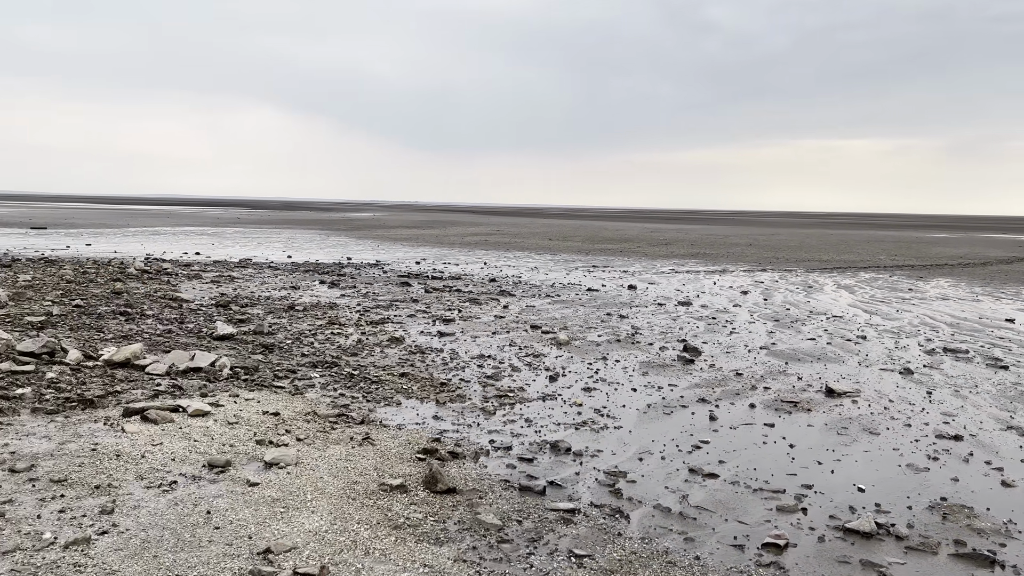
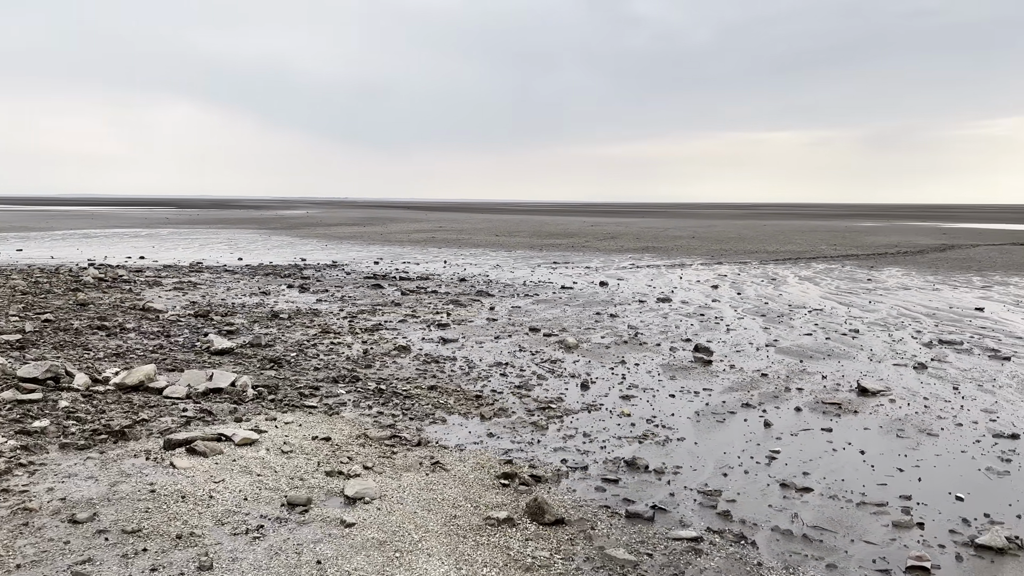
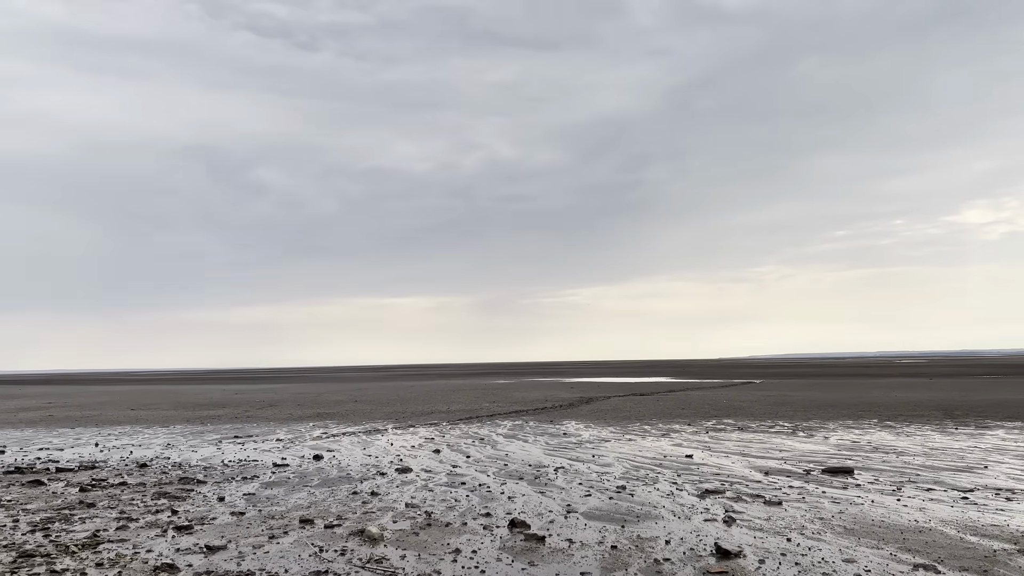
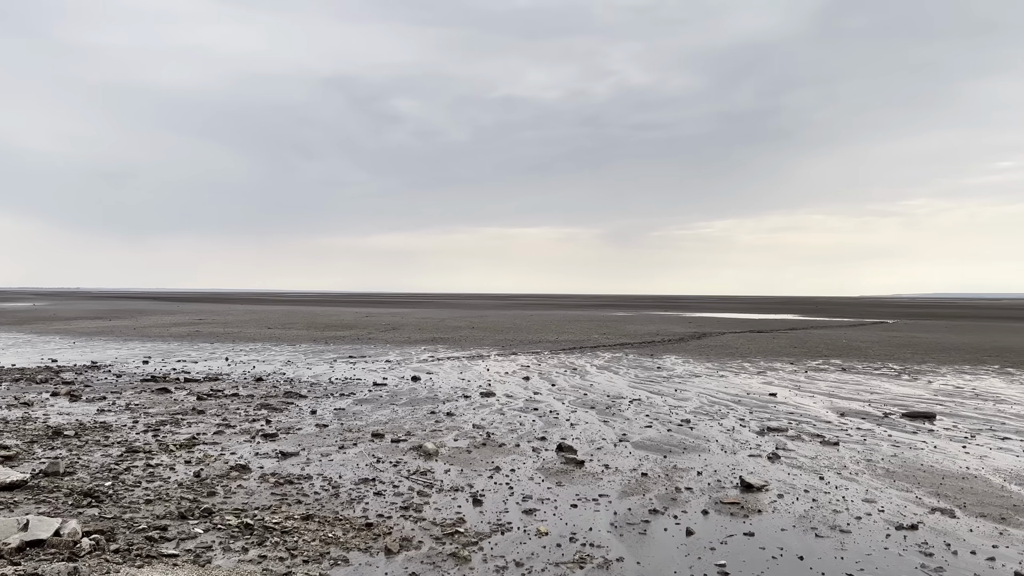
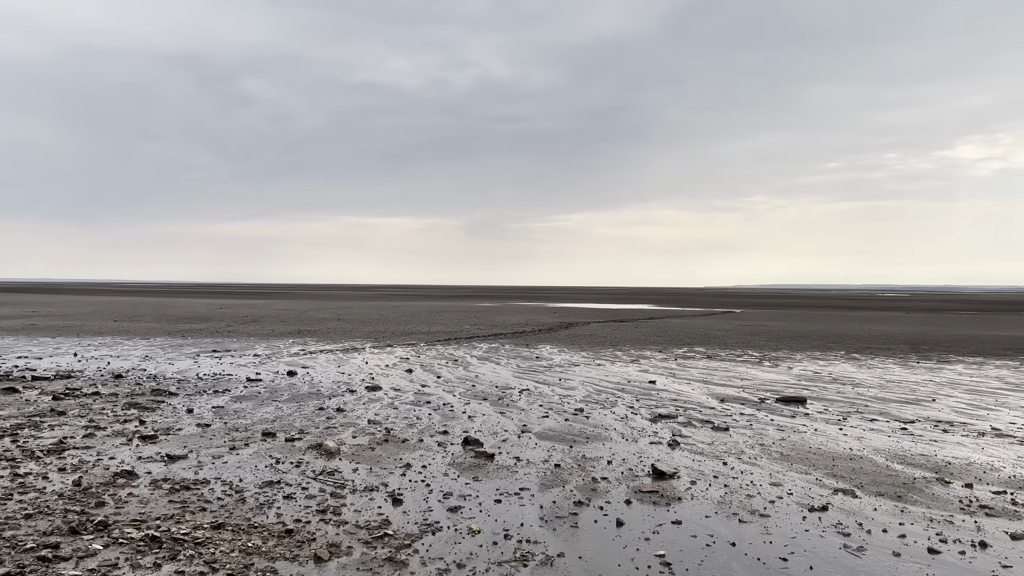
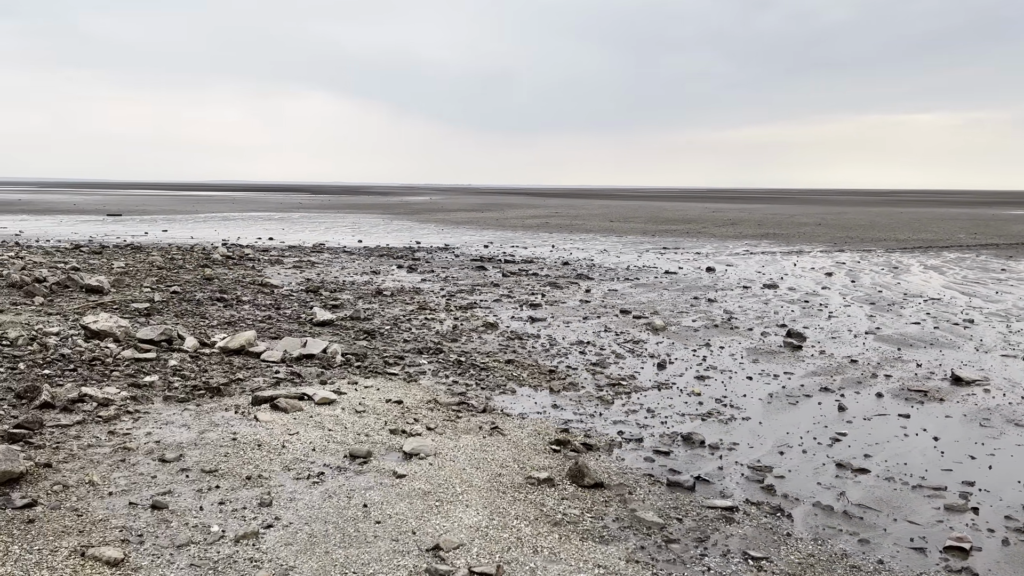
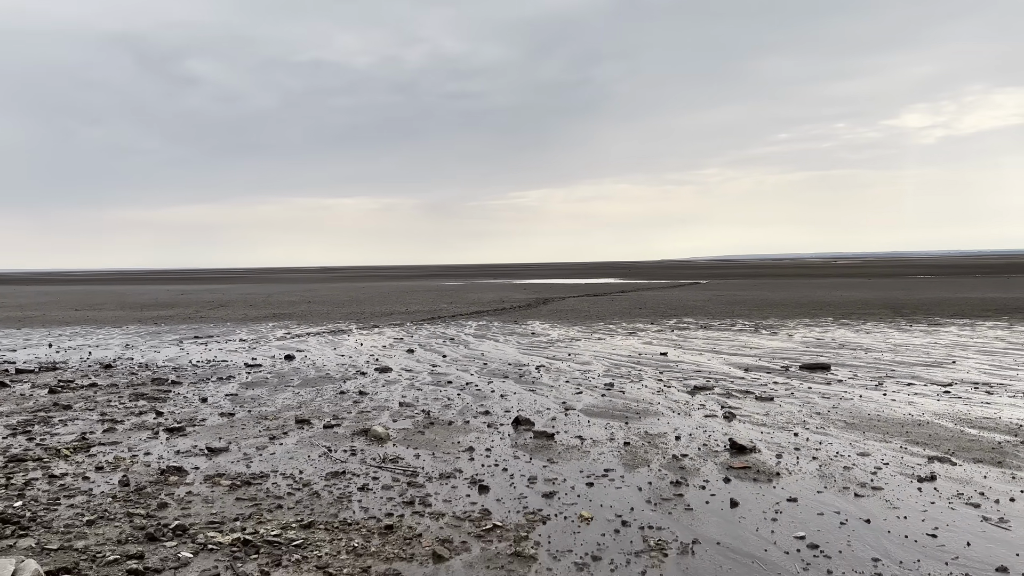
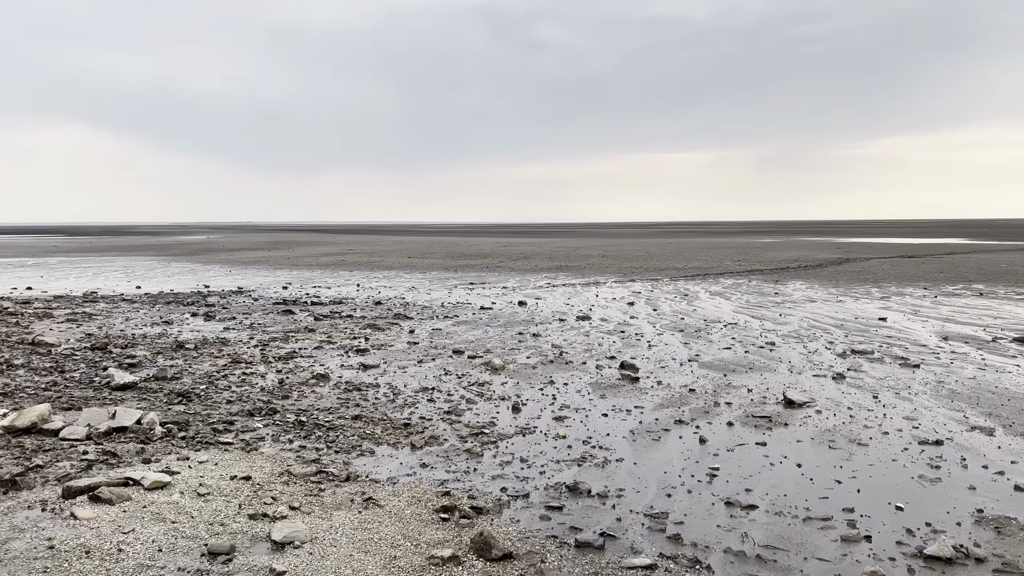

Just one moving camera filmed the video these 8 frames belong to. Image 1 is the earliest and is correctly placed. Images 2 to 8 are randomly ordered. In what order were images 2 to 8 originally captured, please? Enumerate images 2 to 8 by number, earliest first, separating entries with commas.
6, 2, 8, 4, 5, 3, 7
